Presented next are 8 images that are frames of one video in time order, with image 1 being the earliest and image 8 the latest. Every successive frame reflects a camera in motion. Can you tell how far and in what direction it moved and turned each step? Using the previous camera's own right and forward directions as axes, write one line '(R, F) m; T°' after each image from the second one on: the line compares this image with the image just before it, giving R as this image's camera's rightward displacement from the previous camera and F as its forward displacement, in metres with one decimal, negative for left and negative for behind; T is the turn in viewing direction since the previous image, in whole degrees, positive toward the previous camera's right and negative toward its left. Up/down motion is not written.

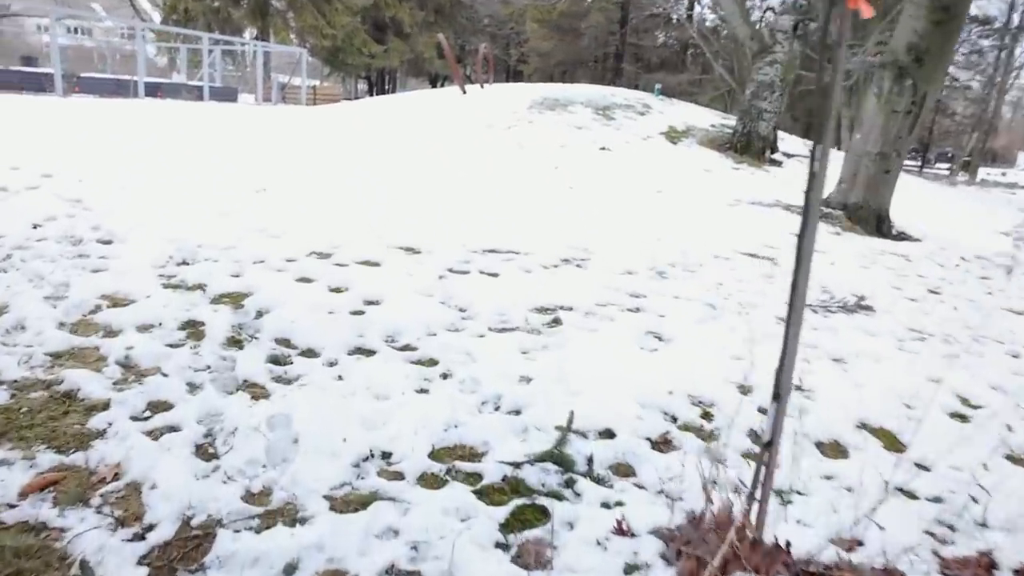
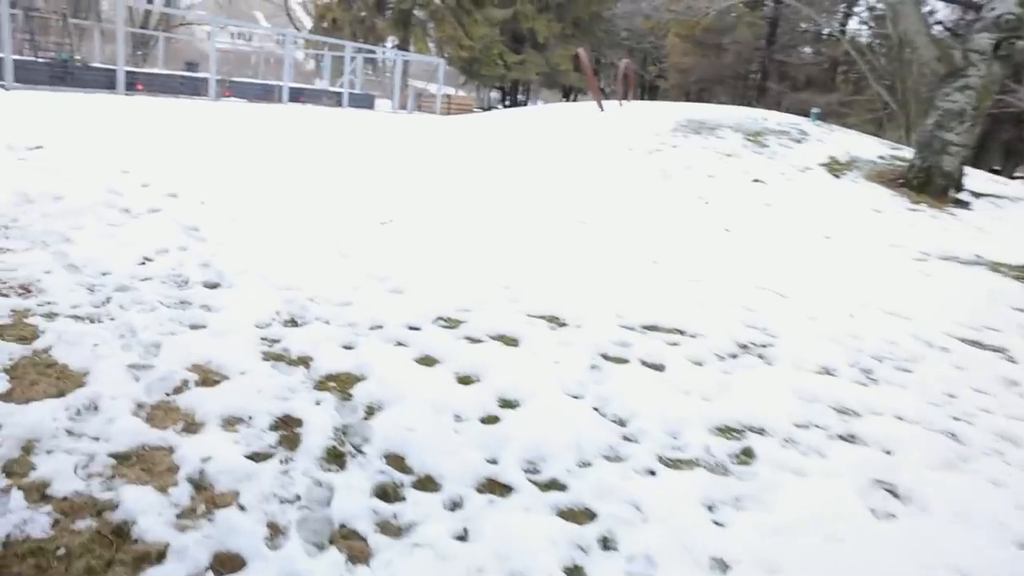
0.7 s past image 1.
(-0.2, +0.7) m; -9°
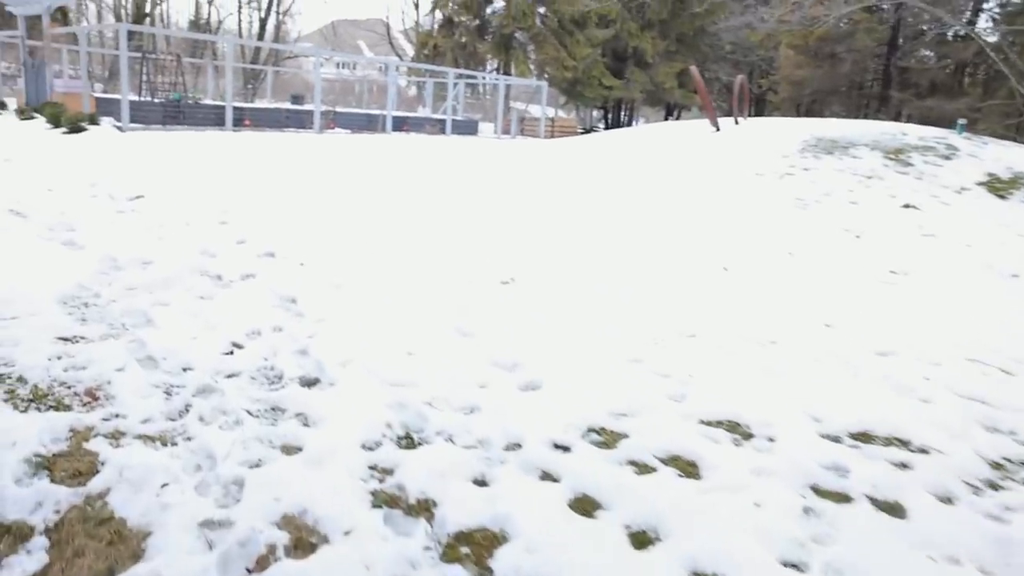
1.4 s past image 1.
(-0.3, +0.7) m; -7°
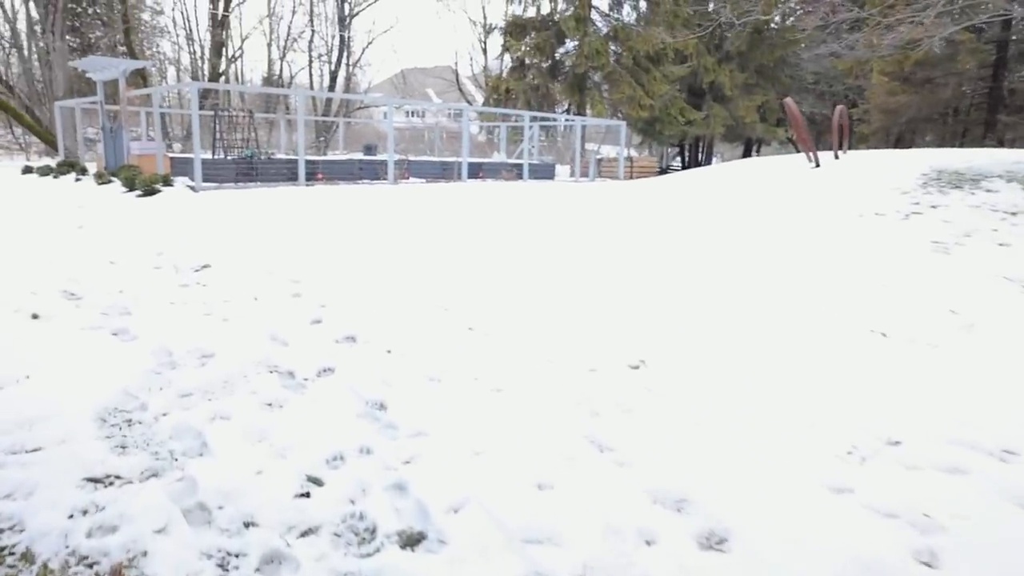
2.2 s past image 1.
(-0.3, +0.7) m; -5°
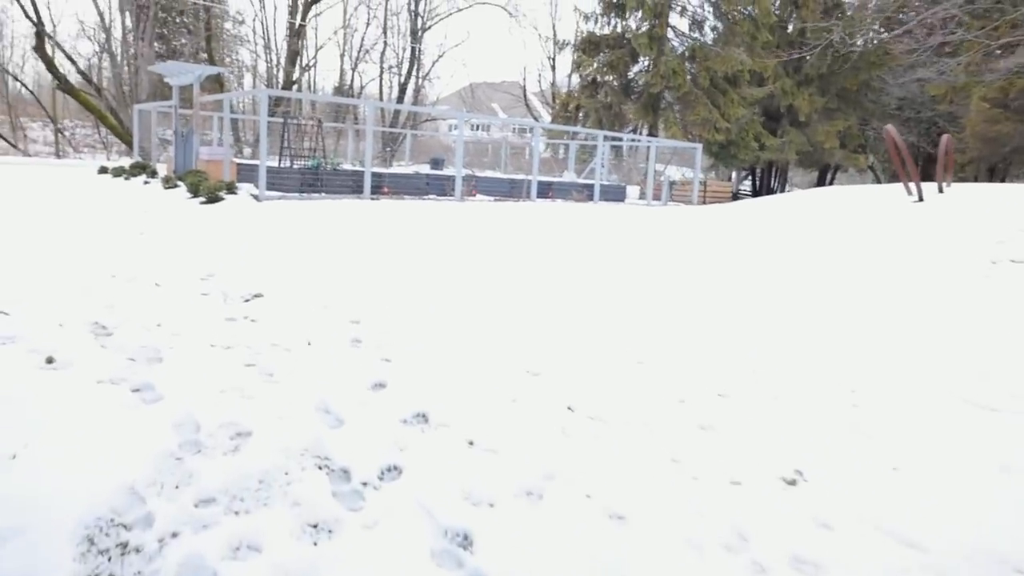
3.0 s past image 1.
(-0.2, +0.7) m; -4°
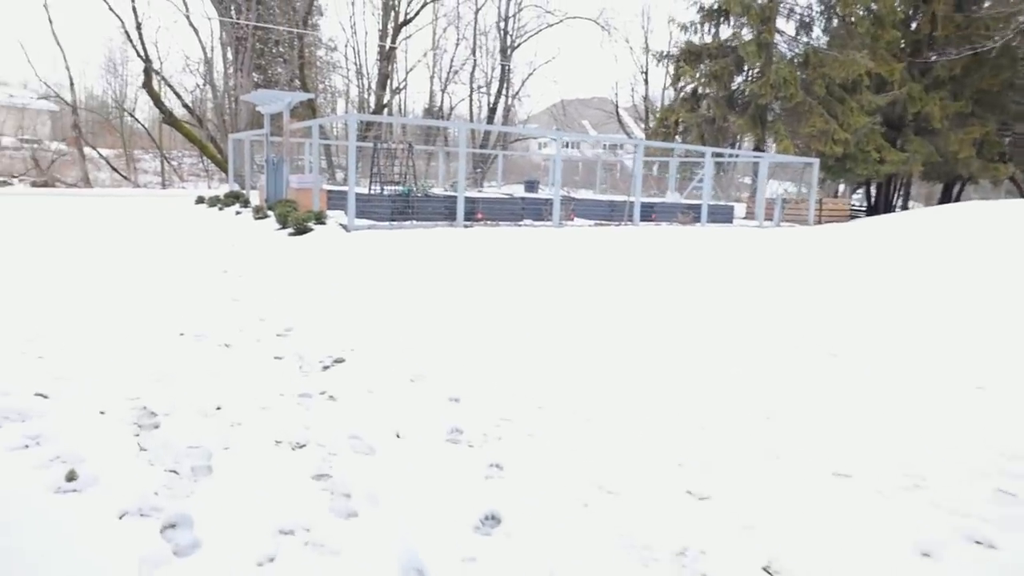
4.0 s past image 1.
(-0.2, +0.8) m; -7°
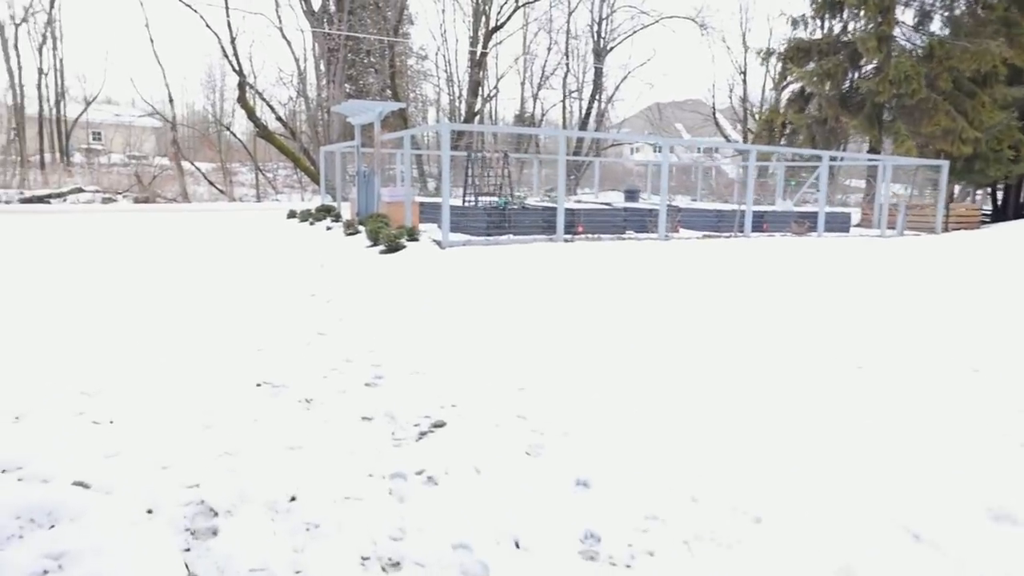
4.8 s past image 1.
(-0.2, +0.7) m; -7°
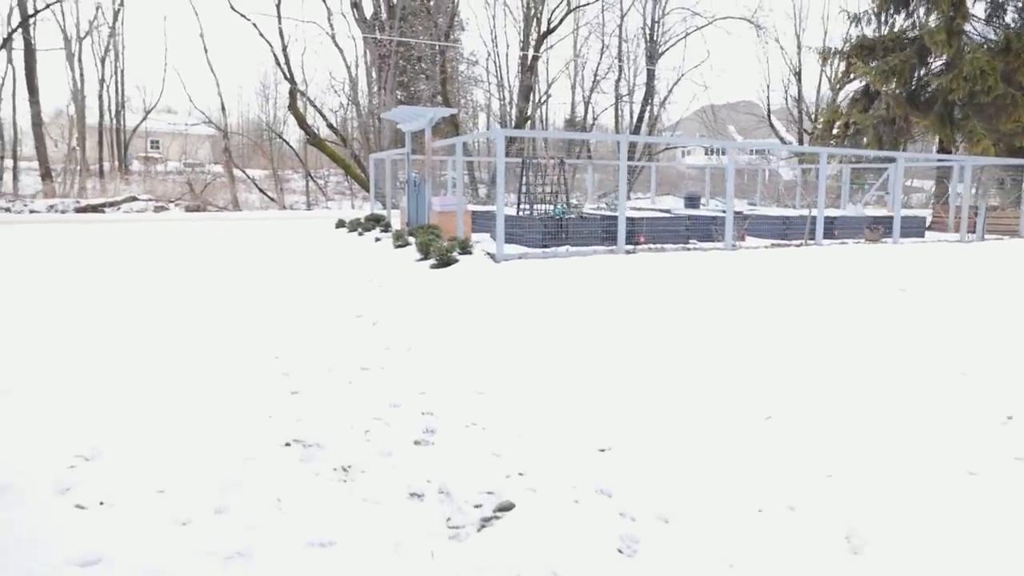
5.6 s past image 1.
(-0.1, +0.6) m; -4°
